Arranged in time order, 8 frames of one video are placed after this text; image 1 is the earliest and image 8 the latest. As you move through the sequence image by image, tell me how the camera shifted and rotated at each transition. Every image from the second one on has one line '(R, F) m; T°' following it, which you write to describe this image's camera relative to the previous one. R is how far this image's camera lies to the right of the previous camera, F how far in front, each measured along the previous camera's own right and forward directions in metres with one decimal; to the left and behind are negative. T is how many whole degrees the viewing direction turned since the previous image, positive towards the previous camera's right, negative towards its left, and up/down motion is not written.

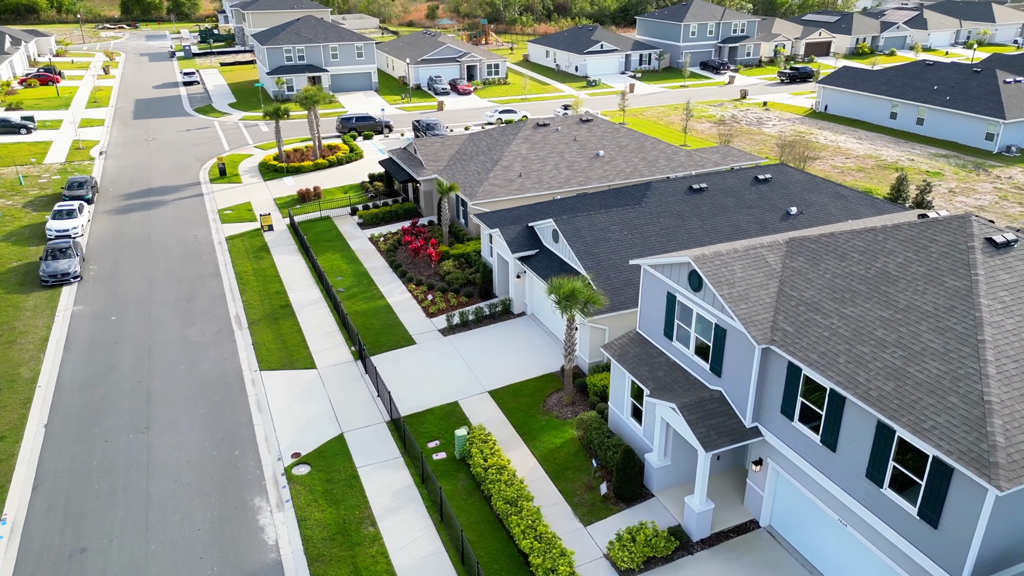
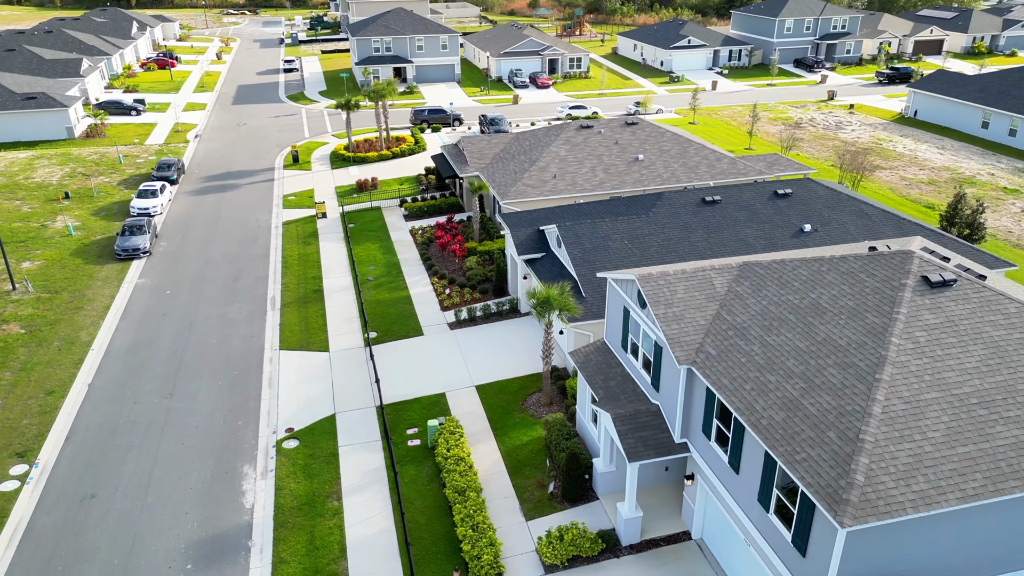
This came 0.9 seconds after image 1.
(+3.4, -0.9) m; -8°
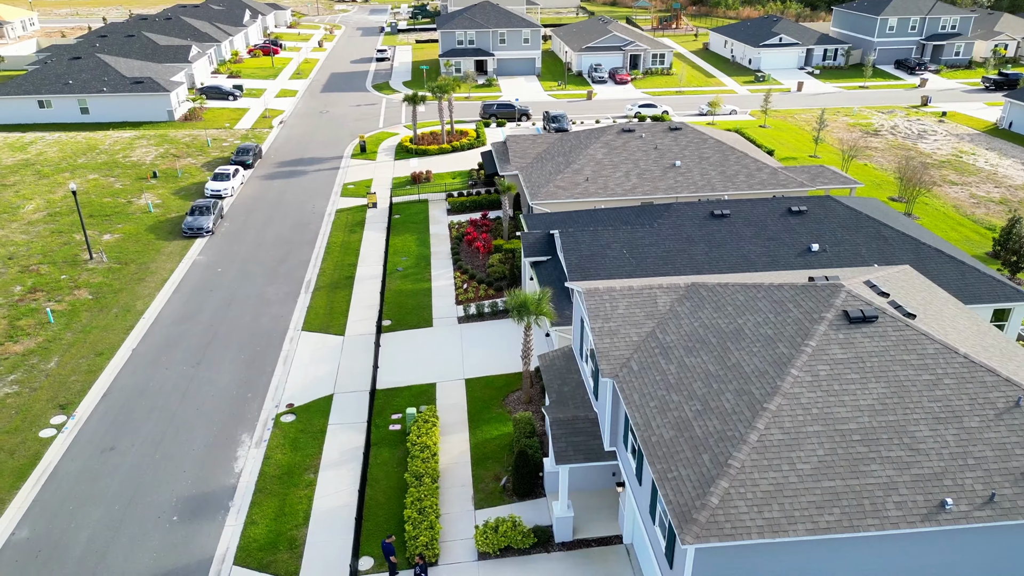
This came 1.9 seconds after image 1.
(+3.5, -0.9) m; -8°
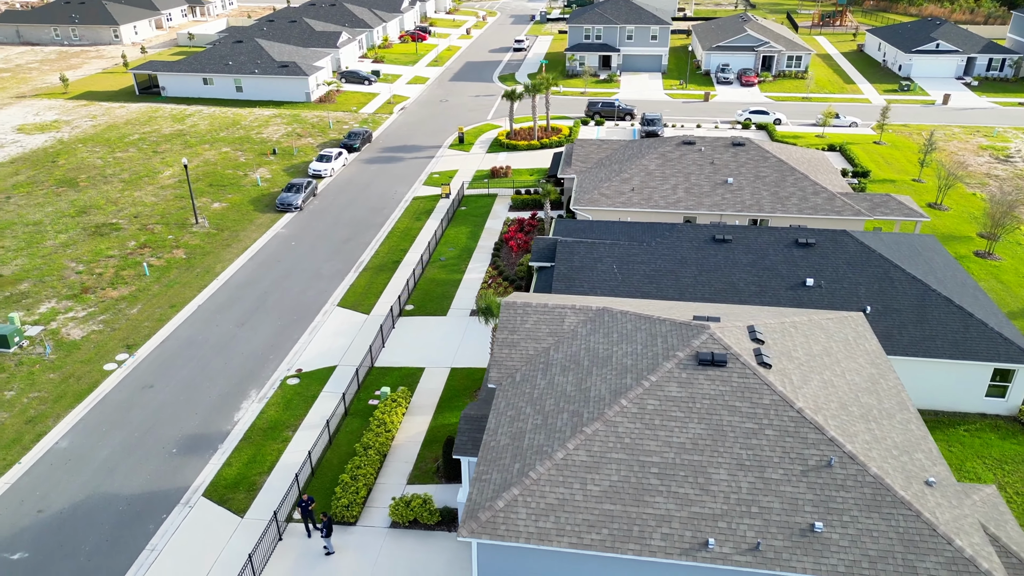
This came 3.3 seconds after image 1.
(+6.0, -1.3) m; -12°
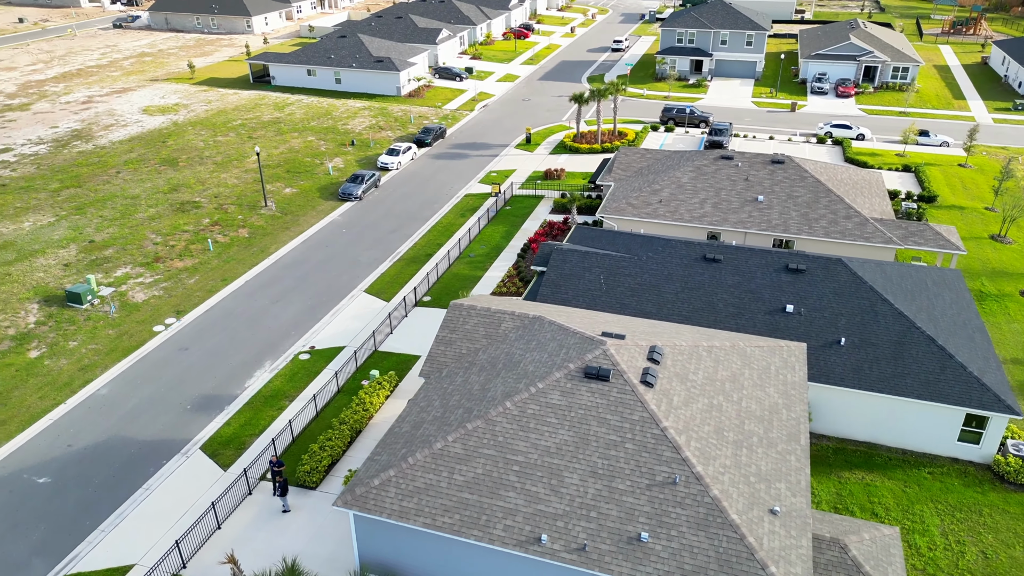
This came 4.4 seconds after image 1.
(+4.8, -1.2) m; -9°
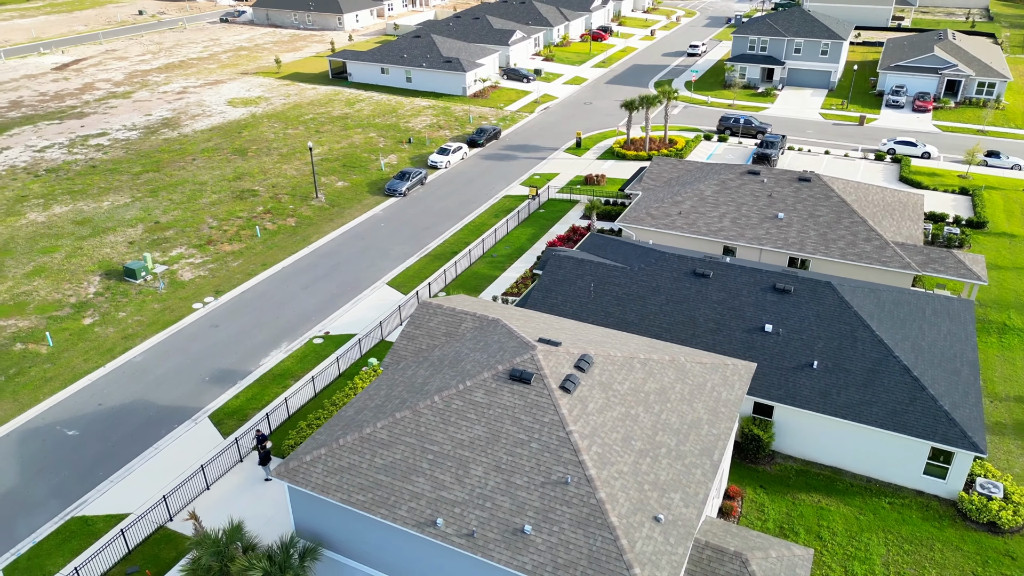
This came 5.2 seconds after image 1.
(+3.8, -1.1) m; -7°
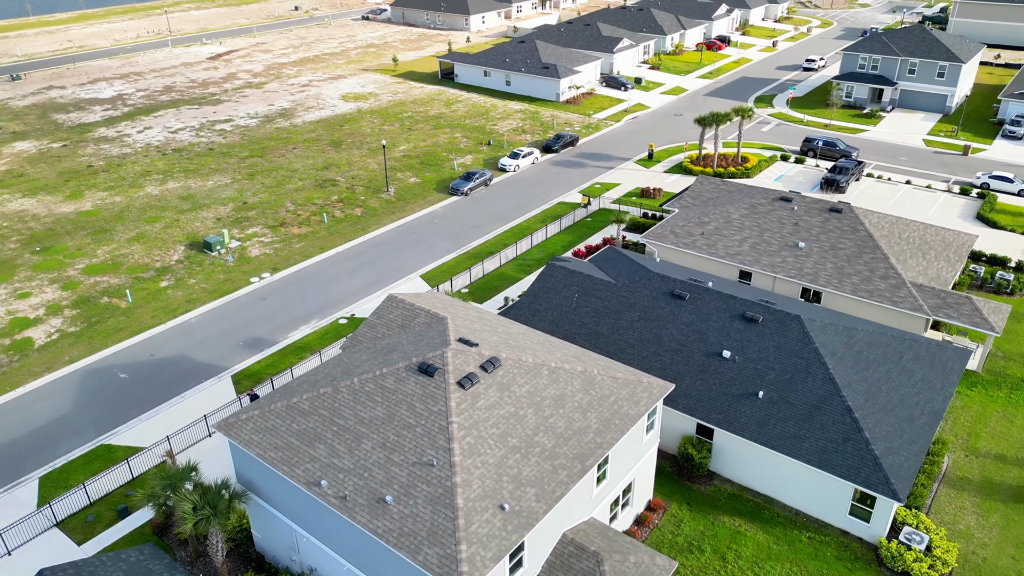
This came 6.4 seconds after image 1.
(+6.0, -1.6) m; -11°
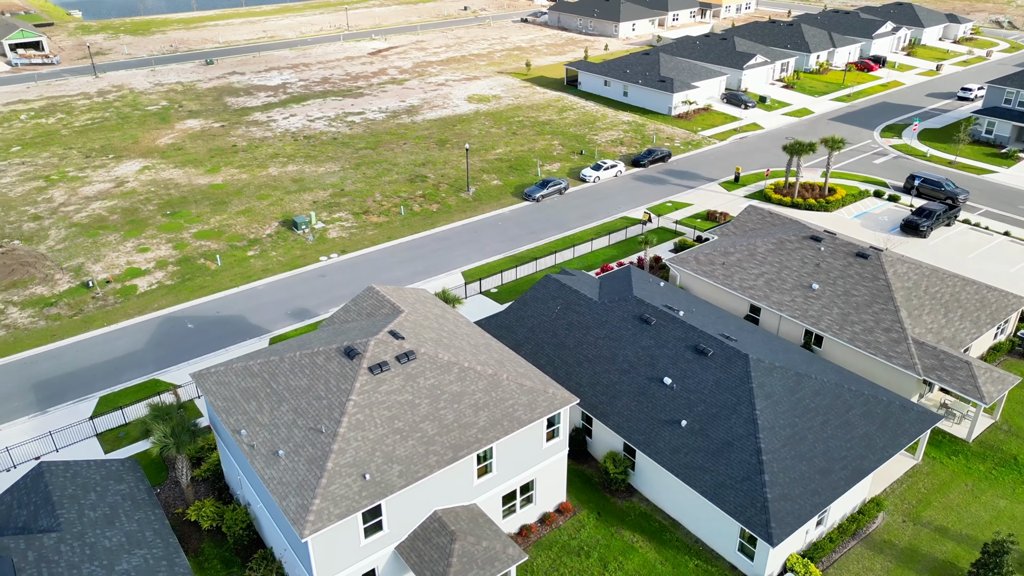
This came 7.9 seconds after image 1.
(+7.7, -1.7) m; -13°
